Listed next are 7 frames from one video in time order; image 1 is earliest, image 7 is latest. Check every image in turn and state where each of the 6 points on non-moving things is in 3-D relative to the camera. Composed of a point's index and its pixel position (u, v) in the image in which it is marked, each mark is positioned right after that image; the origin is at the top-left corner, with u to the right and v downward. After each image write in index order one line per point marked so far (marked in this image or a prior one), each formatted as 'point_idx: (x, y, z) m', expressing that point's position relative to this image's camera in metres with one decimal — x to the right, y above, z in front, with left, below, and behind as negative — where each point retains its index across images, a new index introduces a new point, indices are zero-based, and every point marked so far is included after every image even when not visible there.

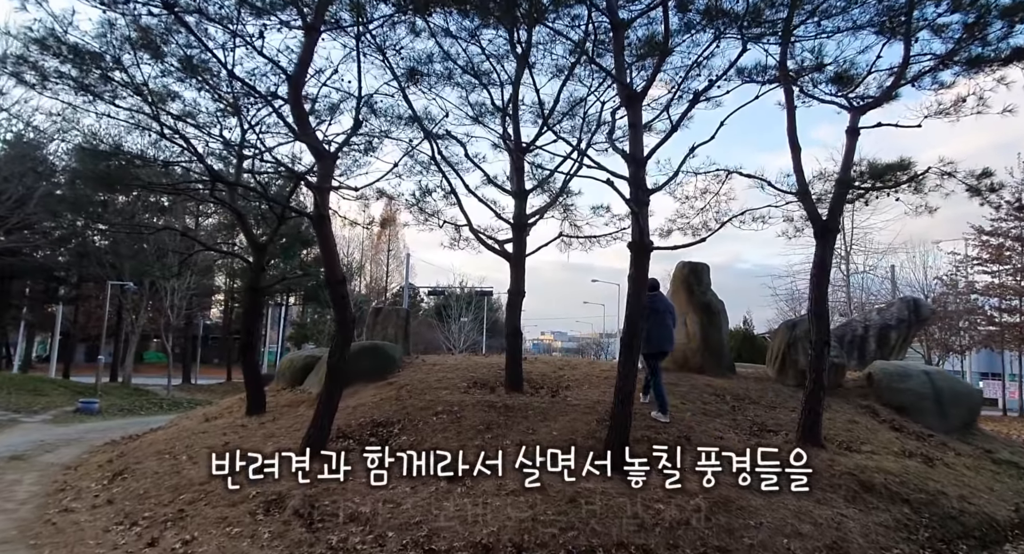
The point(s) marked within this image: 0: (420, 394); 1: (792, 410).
0: (-1.2, -1.6, +8.2) m
1: (+3.6, -1.7, +7.8) m
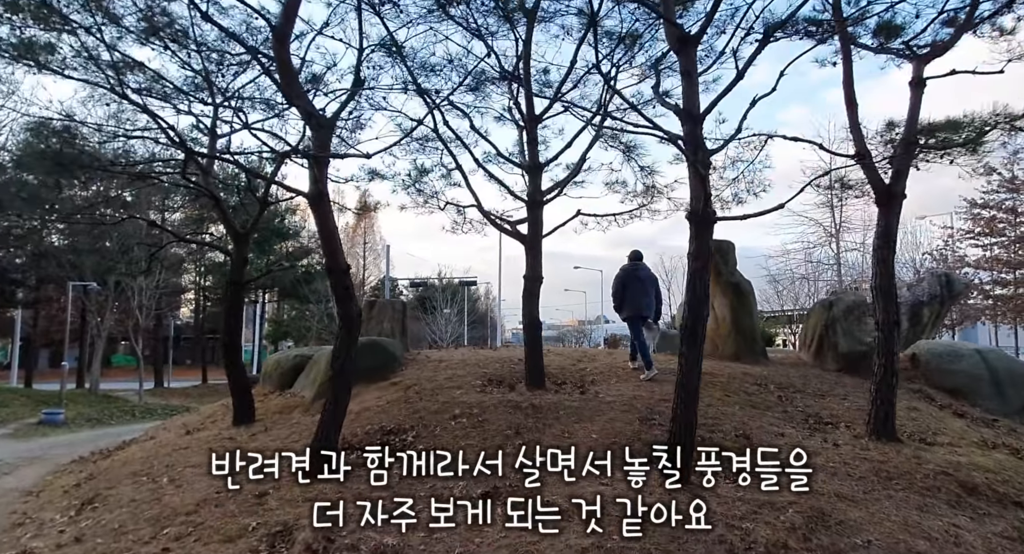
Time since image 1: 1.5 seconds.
0: (-1.0, -1.4, +7.4) m
1: (+3.9, -1.4, +7.1) m
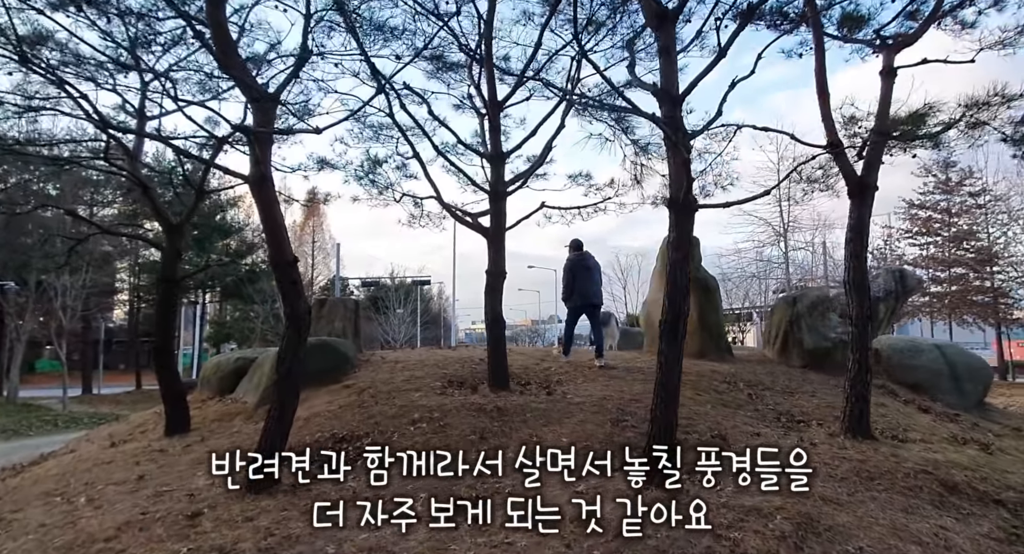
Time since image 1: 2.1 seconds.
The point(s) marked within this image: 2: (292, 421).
0: (-1.4, -1.4, +6.9) m
1: (+3.5, -1.4, +7.0) m
2: (-1.8, -1.2, +5.0) m
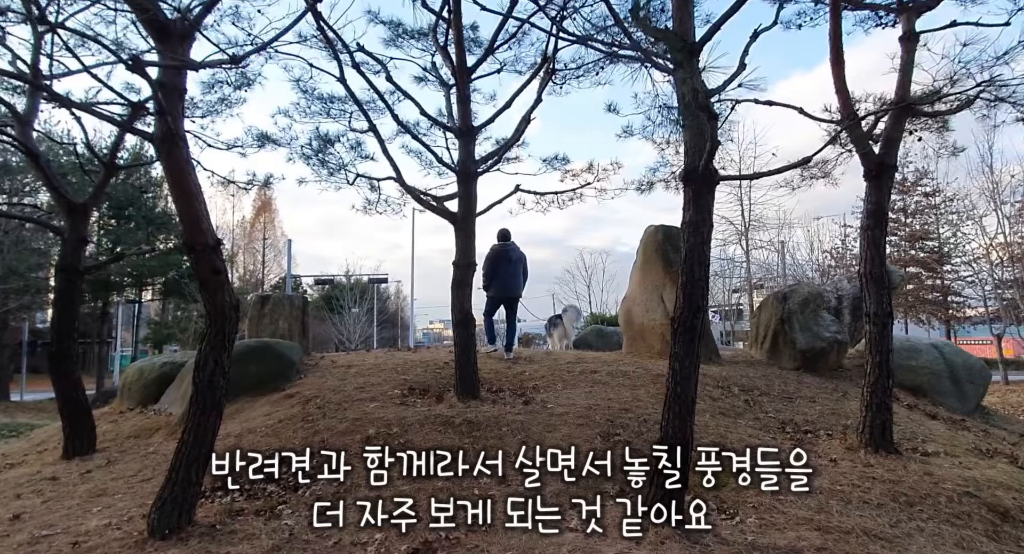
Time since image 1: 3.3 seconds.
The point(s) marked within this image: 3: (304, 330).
0: (-1.7, -1.3, +5.9) m
1: (+3.1, -1.3, +6.3) m
2: (-2.0, -1.1, +4.0) m
3: (-3.2, -0.8, +9.4) m
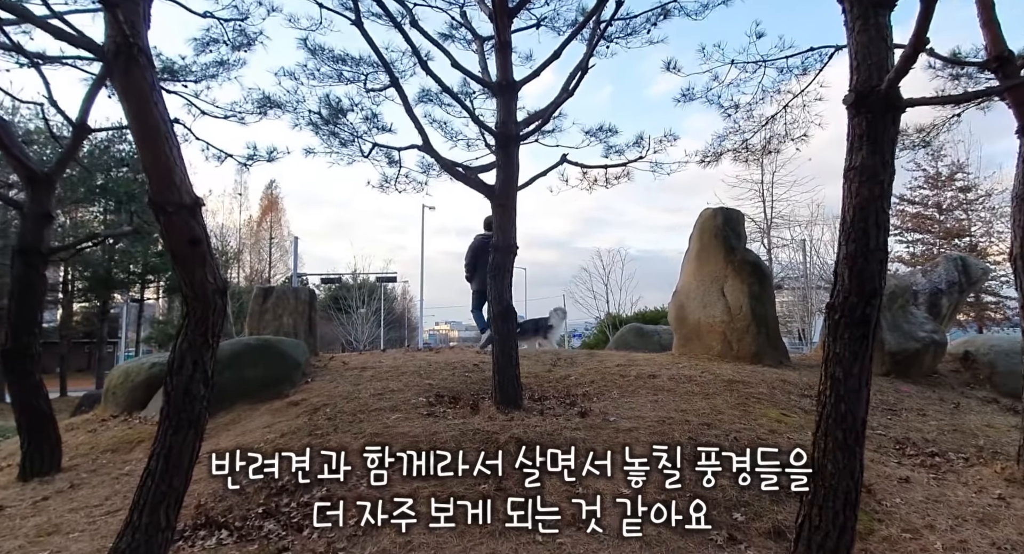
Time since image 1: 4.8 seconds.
0: (-1.3, -1.2, +4.8) m
1: (+3.6, -1.2, +5.2) m
2: (-1.6, -1.0, +3.0) m
3: (-2.8, -0.7, +8.4) m
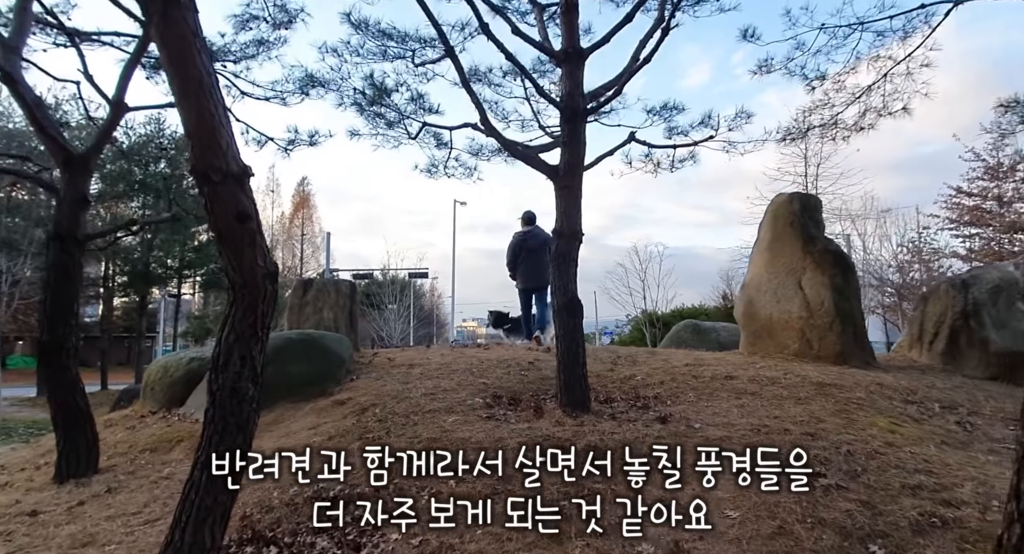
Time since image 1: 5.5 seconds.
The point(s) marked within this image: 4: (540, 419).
0: (-0.8, -1.1, +4.4) m
1: (+4.1, -1.1, +4.6) m
2: (-1.2, -0.9, +2.6) m
3: (-2.1, -0.6, +8.0) m
4: (+0.2, -1.0, +4.4) m
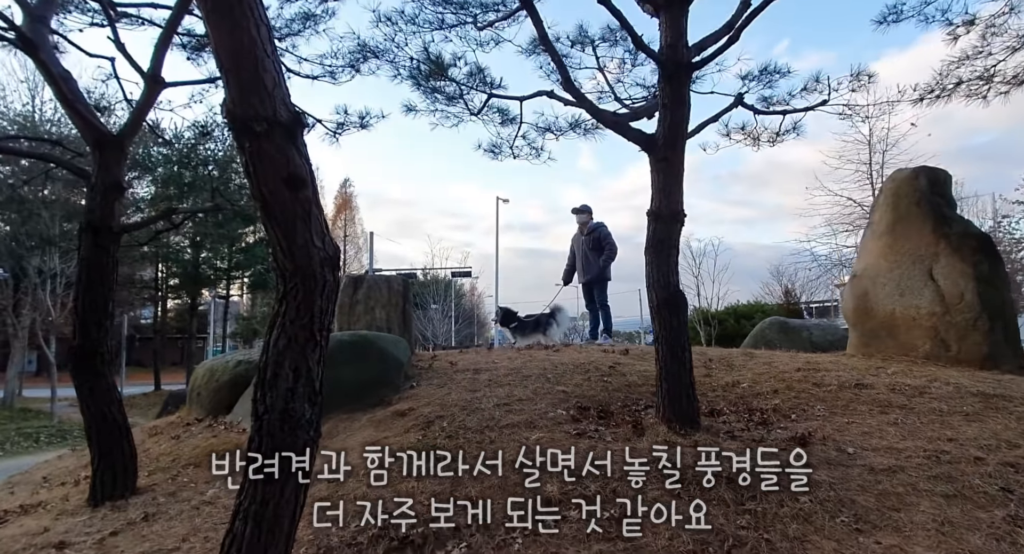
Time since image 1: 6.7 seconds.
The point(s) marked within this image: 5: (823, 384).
0: (-0.2, -1.0, +3.7) m
1: (+4.7, -1.0, +3.6) m
2: (-0.7, -0.9, +2.0) m
3: (-1.3, -0.5, +7.4) m
4: (+0.8, -1.0, +3.6) m
5: (+2.3, -0.8, +4.5) m
